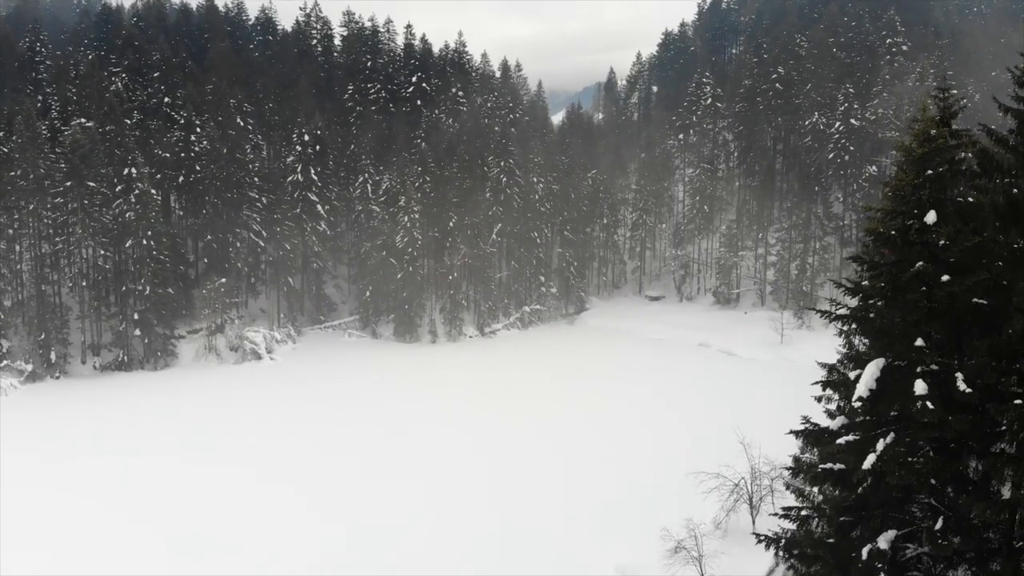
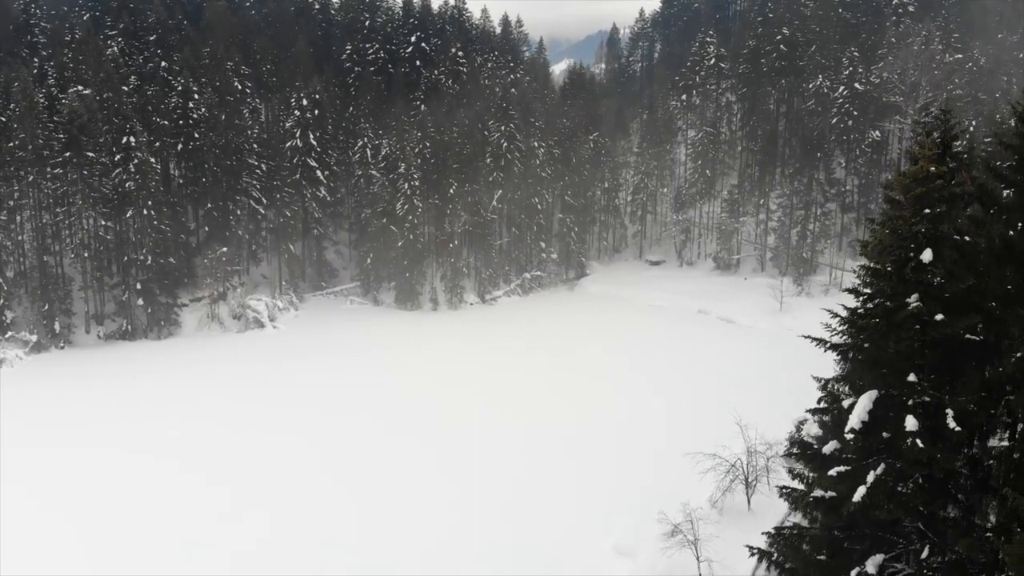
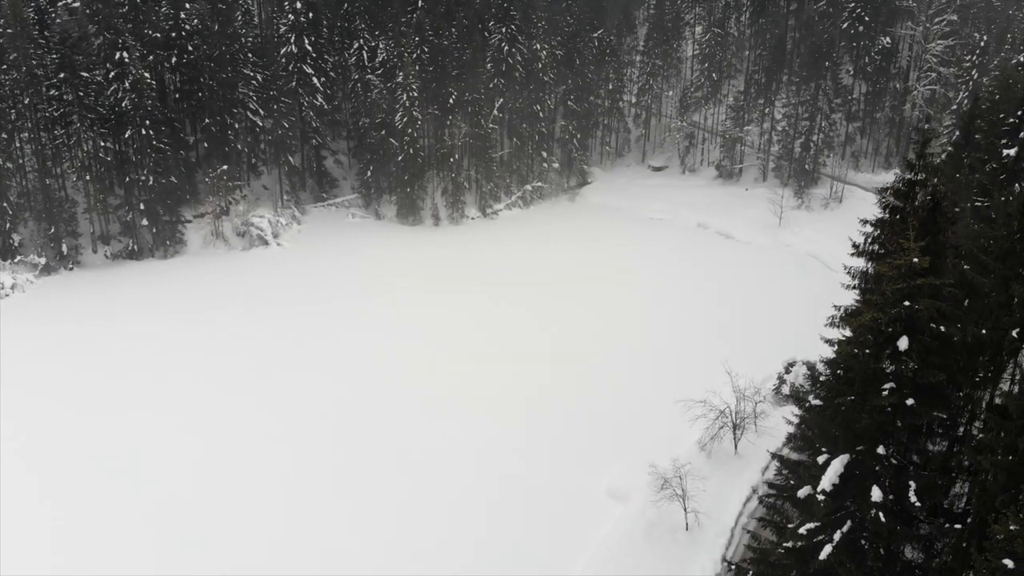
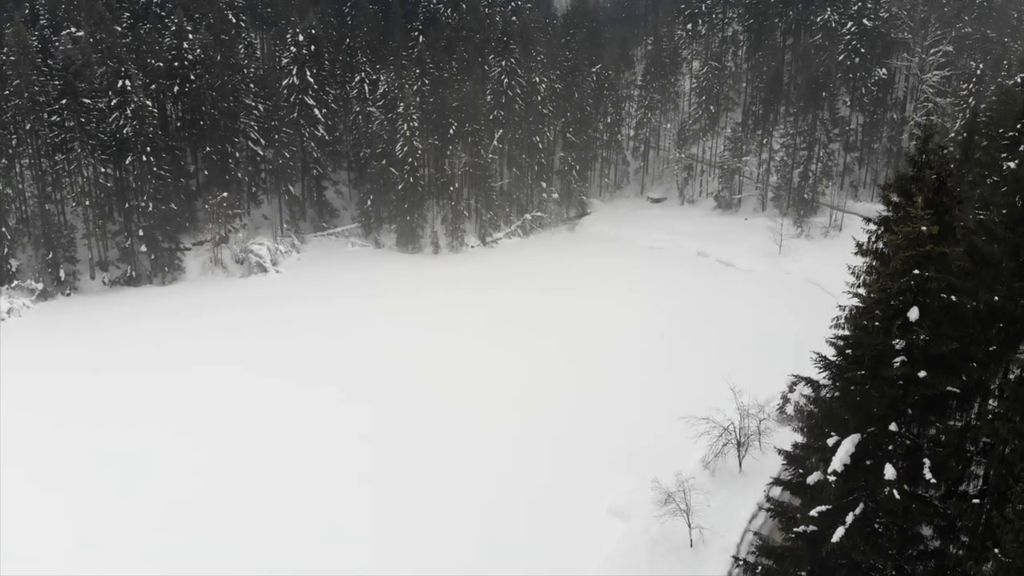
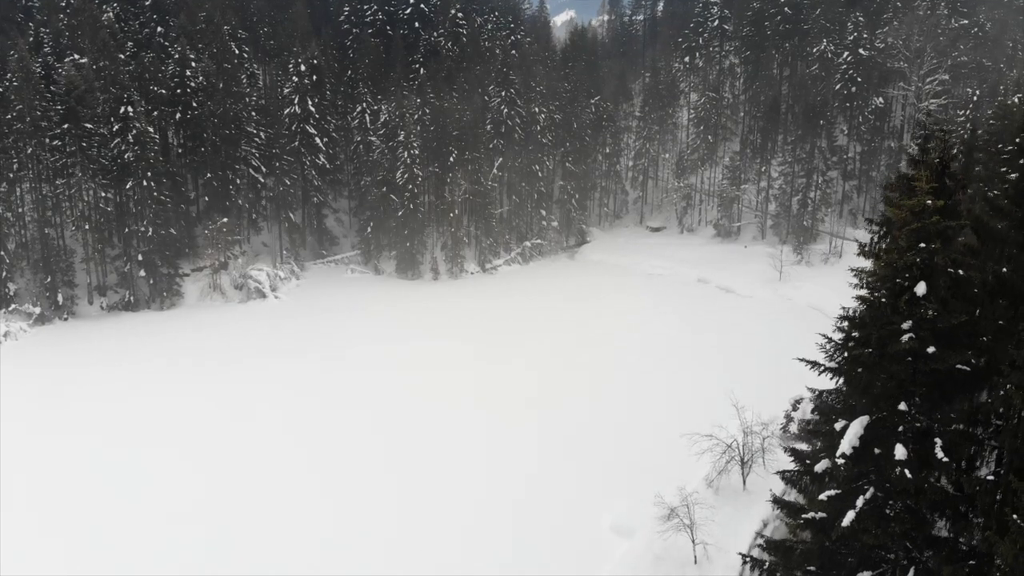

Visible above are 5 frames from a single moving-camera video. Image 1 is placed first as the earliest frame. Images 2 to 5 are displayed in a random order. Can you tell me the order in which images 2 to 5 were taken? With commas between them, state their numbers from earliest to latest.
2, 5, 4, 3
